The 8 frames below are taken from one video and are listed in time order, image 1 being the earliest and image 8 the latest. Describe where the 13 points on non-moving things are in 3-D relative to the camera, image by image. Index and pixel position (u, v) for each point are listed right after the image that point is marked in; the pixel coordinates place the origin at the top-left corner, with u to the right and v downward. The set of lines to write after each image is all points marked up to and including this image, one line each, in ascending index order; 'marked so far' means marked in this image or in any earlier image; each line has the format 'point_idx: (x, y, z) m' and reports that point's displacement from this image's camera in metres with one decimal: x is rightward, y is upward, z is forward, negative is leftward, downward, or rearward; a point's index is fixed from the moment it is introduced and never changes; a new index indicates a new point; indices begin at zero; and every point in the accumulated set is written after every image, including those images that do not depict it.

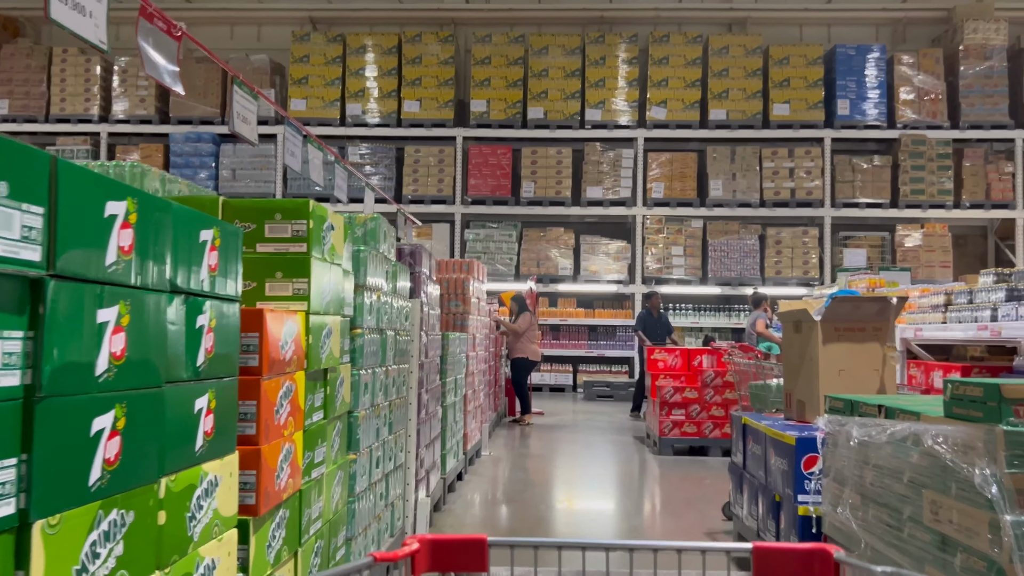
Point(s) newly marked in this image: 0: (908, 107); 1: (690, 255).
0: (+5.4, +2.5, +11.4) m
1: (+2.4, +0.5, +11.4) m
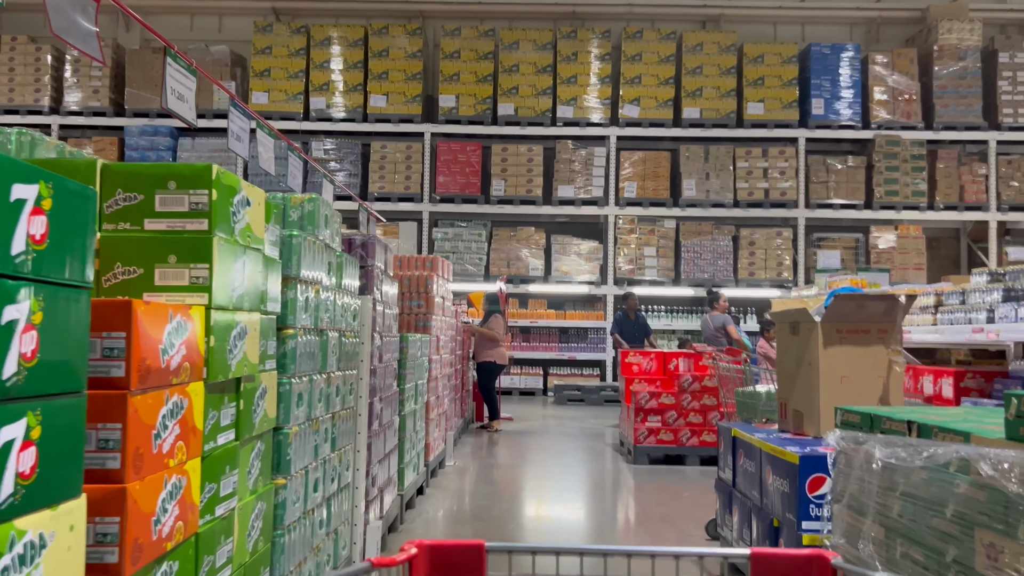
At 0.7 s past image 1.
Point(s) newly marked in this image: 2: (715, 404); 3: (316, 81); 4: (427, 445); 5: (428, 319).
0: (+5.0, +2.4, +11.2) m
1: (+2.0, +0.4, +11.2) m
2: (+1.3, -0.7, +5.2) m
3: (-2.7, +2.8, +11.4) m
4: (-0.4, -0.8, +4.2) m
5: (-0.4, -0.1, +4.3) m
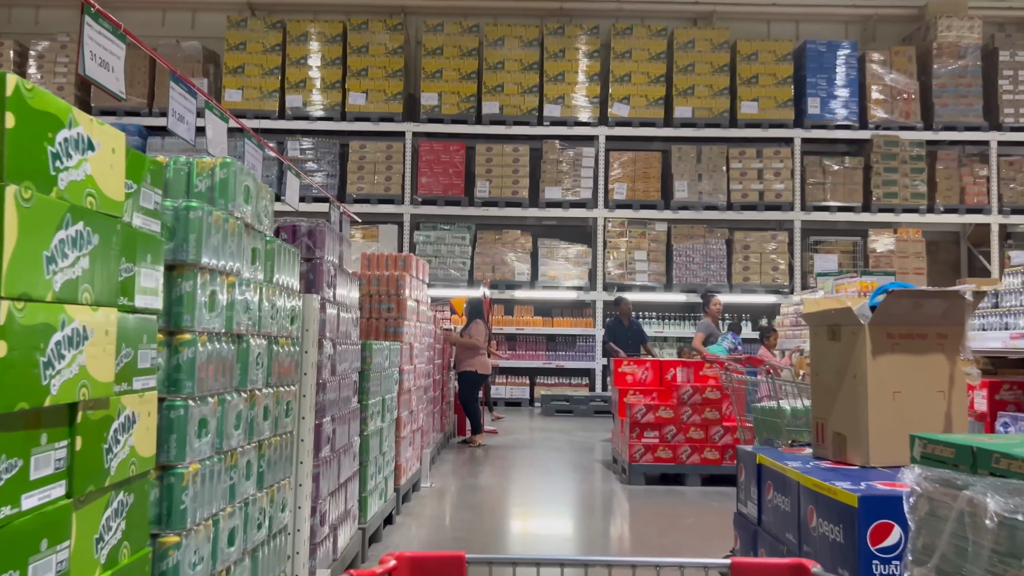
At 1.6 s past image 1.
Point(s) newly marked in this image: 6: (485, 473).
0: (+4.8, +2.4, +10.9) m
1: (+1.8, +0.4, +10.7) m
2: (+1.2, -0.7, +4.7) m
3: (-2.9, +2.8, +10.9) m
4: (-0.5, -0.8, +3.7) m
5: (-0.5, -0.1, +3.8) m
6: (-0.2, -1.3, +5.7) m
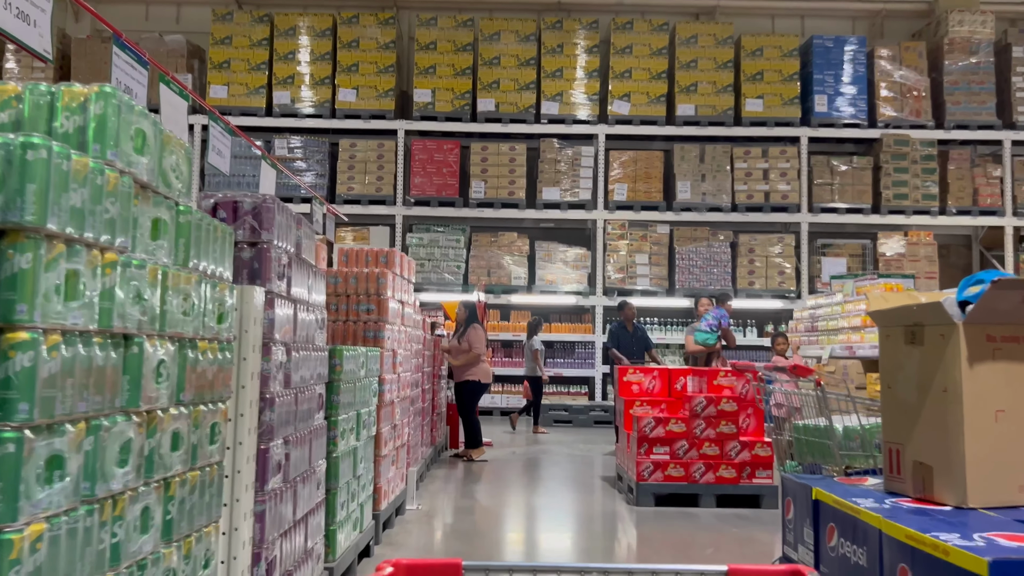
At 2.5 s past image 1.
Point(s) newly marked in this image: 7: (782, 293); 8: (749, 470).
0: (+4.8, +2.3, +10.5) m
1: (+1.8, +0.3, +10.3) m
2: (+1.2, -0.7, +4.3) m
3: (-2.9, +2.7, +10.5) m
4: (-0.5, -0.8, +3.3) m
5: (-0.5, -0.1, +3.4) m
6: (-0.2, -1.3, +5.3) m
7: (+3.3, -0.1, +10.2) m
8: (+1.2, -0.9, +4.3) m
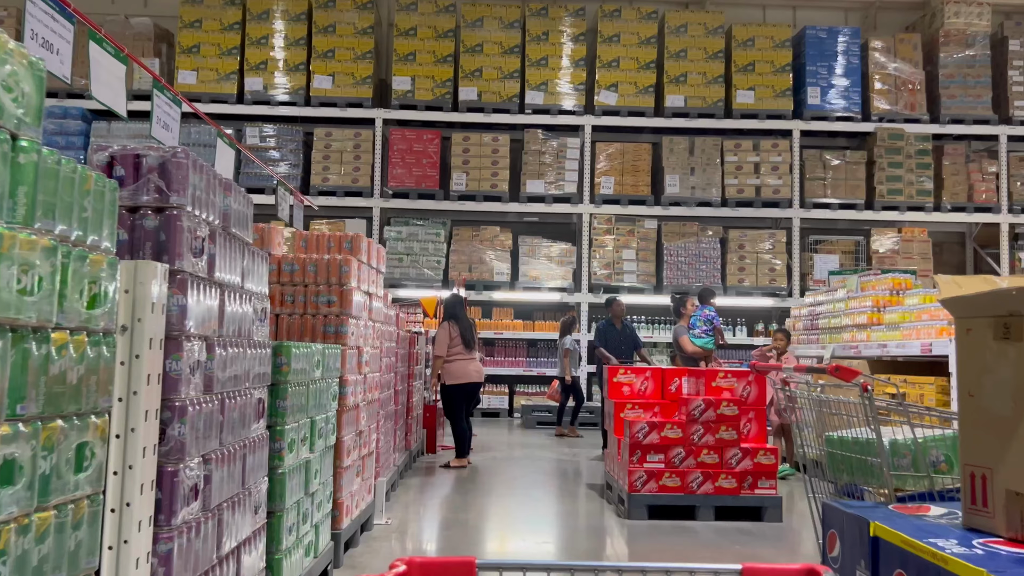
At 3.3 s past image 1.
0: (+4.6, +2.3, +10.2) m
1: (+1.6, +0.4, +10.0) m
2: (+1.1, -0.7, +3.9) m
3: (-3.1, +2.8, +10.0) m
4: (-0.6, -0.8, +2.9) m
5: (-0.6, -0.1, +3.0) m
6: (-0.3, -1.2, +4.9) m
7: (+3.1, 0.0, +9.9) m
8: (+1.1, -0.9, +3.9) m
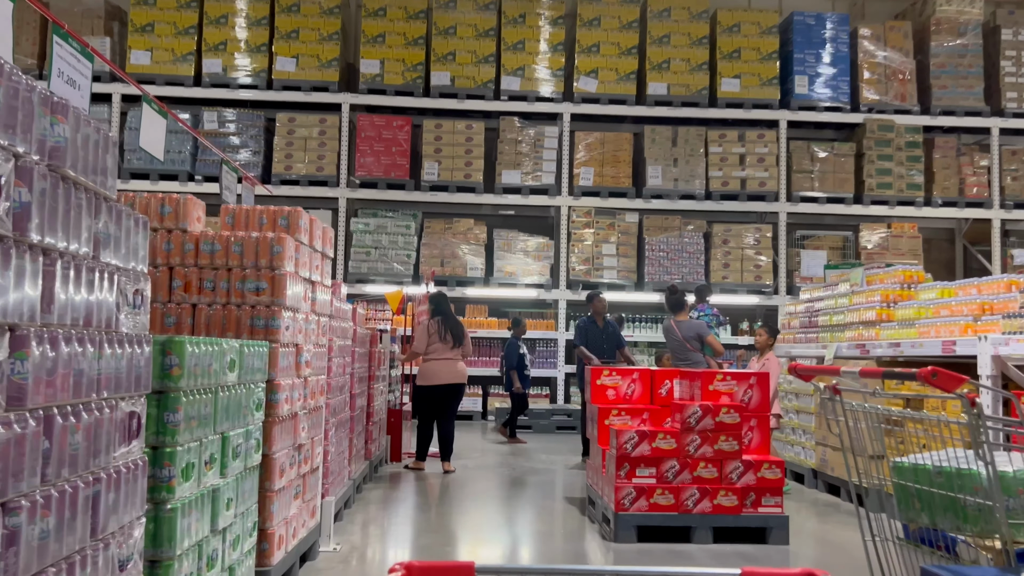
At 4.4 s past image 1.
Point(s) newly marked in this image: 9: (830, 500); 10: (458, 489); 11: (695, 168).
0: (+4.3, +2.4, +9.8) m
1: (+1.3, +0.4, +9.5) m
2: (+0.9, -0.7, +3.5) m
3: (-3.4, +2.8, +9.4) m
4: (-0.7, -0.7, +2.4) m
5: (-0.7, 0.0, +2.5) m
6: (-0.5, -1.2, +4.4) m
7: (+2.8, 0.0, +9.5) m
8: (+1.0, -0.9, +3.4) m
9: (+1.7, -1.2, +4.6) m
10: (-0.3, -1.2, +5.0) m
11: (+2.1, +1.4, +9.6) m
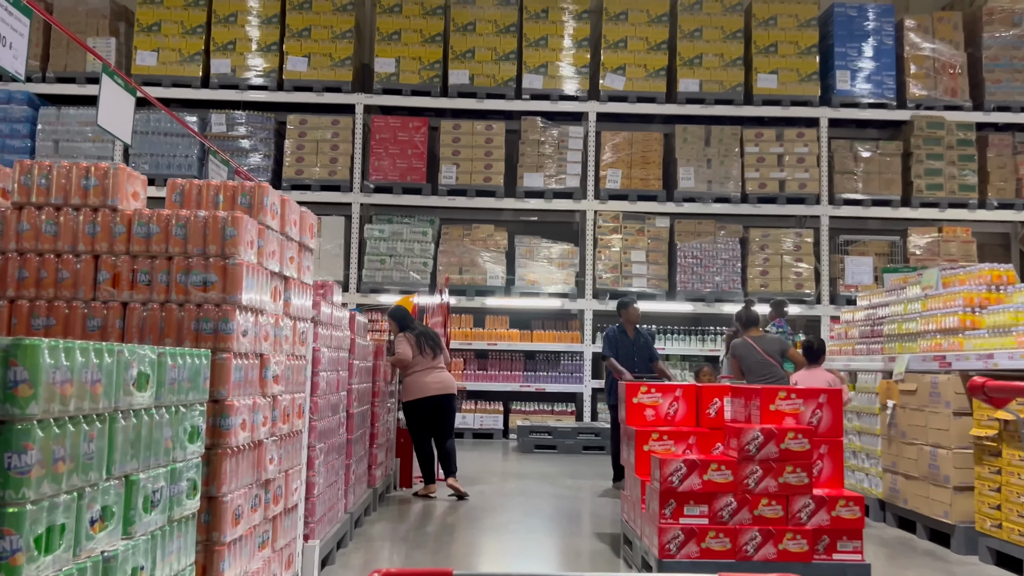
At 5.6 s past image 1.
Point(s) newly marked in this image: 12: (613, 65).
0: (+4.5, +2.3, +9.2) m
1: (+1.5, +0.3, +8.9) m
2: (+1.0, -0.7, +2.9) m
3: (-3.2, +2.7, +9.0) m
4: (-0.7, -0.7, +1.8) m
5: (-0.7, 0.0, +2.0) m
6: (-0.4, -1.2, +3.8) m
7: (+3.1, -0.1, +8.8) m
8: (+1.1, -0.9, +2.8) m
9: (+1.9, -1.2, +4.0) m
10: (-0.2, -1.3, +4.5) m
11: (+2.4, +1.3, +9.0) m
12: (+1.1, +2.4, +9.1) m
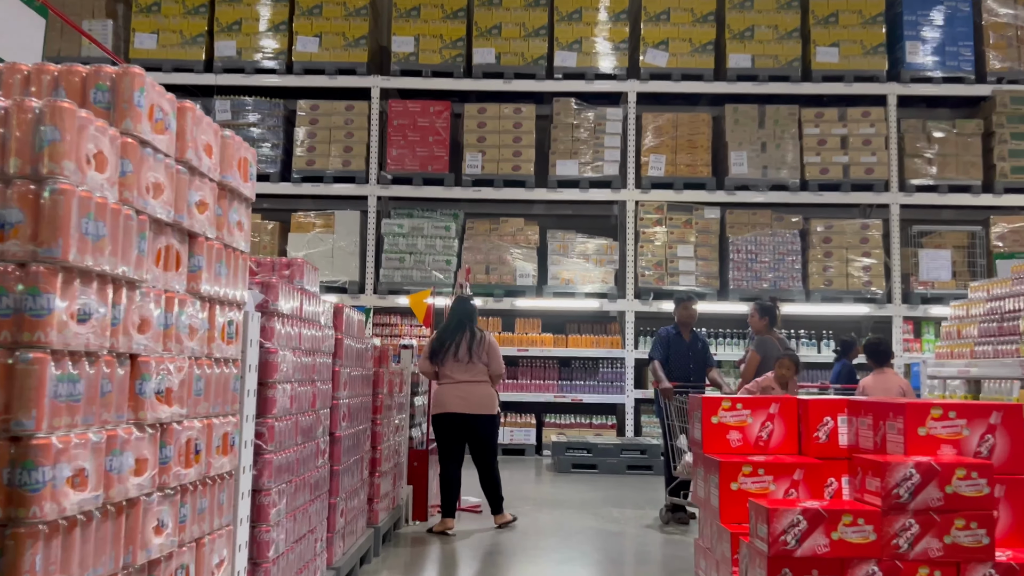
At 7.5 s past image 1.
0: (+4.8, +2.3, +8.2) m
1: (+1.8, +0.3, +8.0) m
2: (+1.1, -0.6, +2.0) m
3: (-2.9, +2.7, +8.3) m
4: (-0.6, -0.6, +1.0) m
5: (-0.6, 0.0, +1.1) m
6: (-0.3, -1.2, +2.9) m
7: (+3.4, -0.1, +7.8) m
8: (+1.2, -0.8, +1.9) m
9: (+2.0, -1.1, +3.0) m
10: (0.0, -1.2, +3.6) m
11: (+2.7, +1.3, +8.1) m
12: (+1.4, +2.5, +8.2) m
